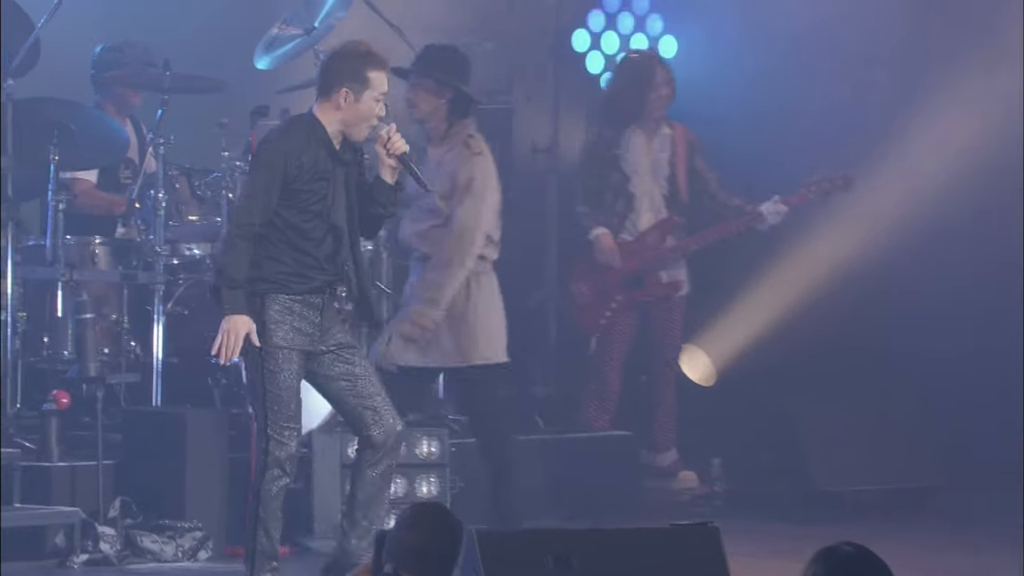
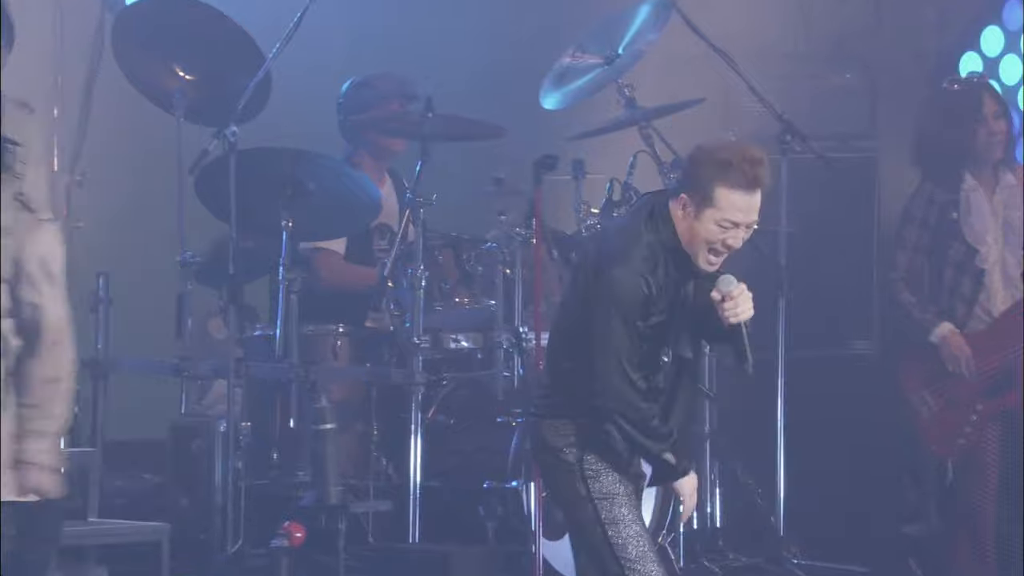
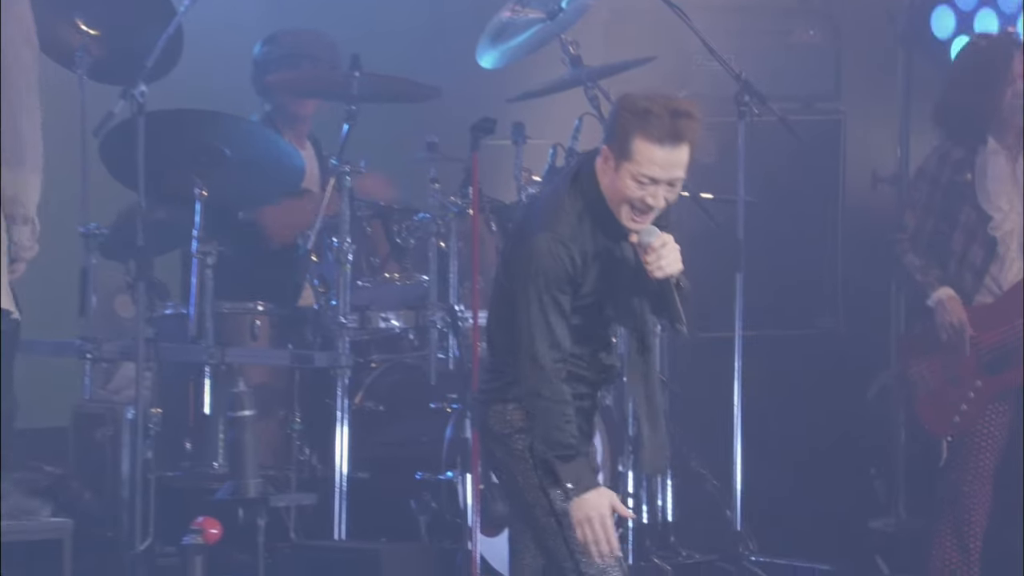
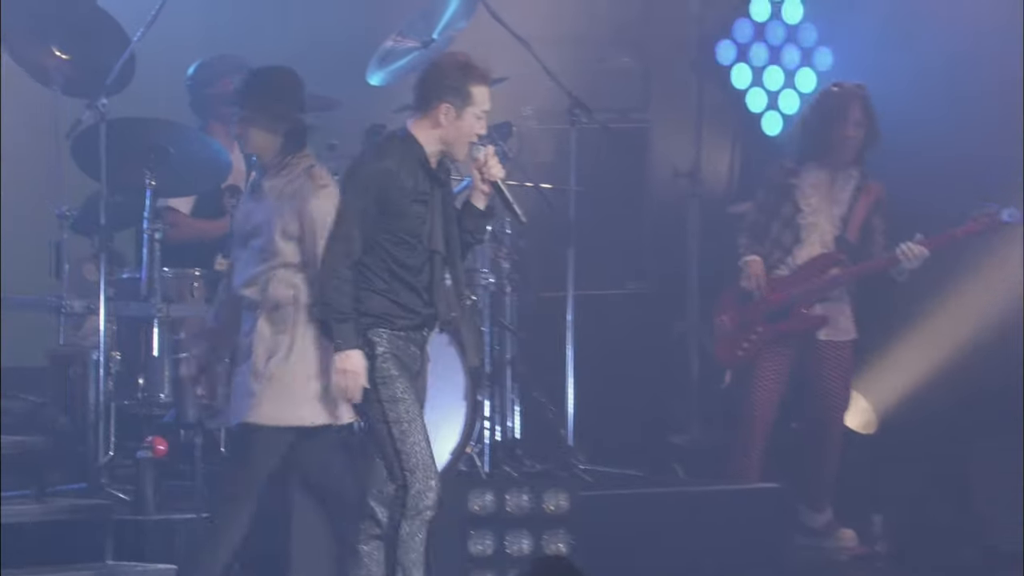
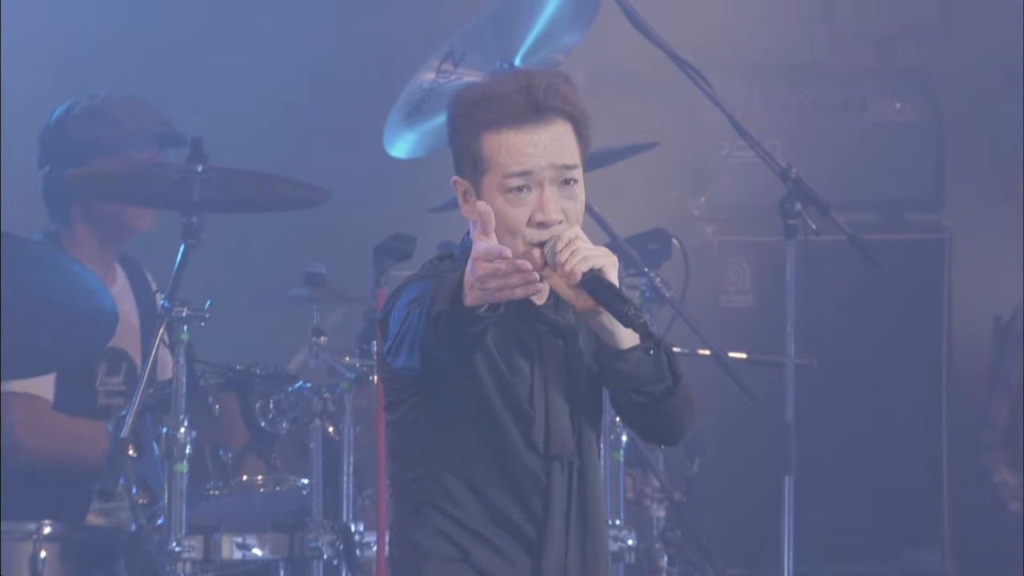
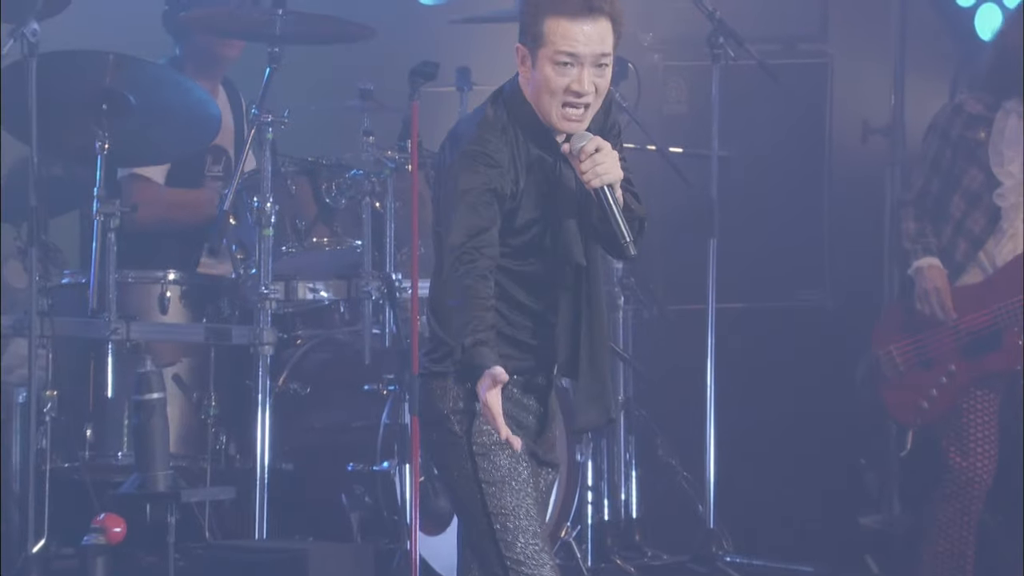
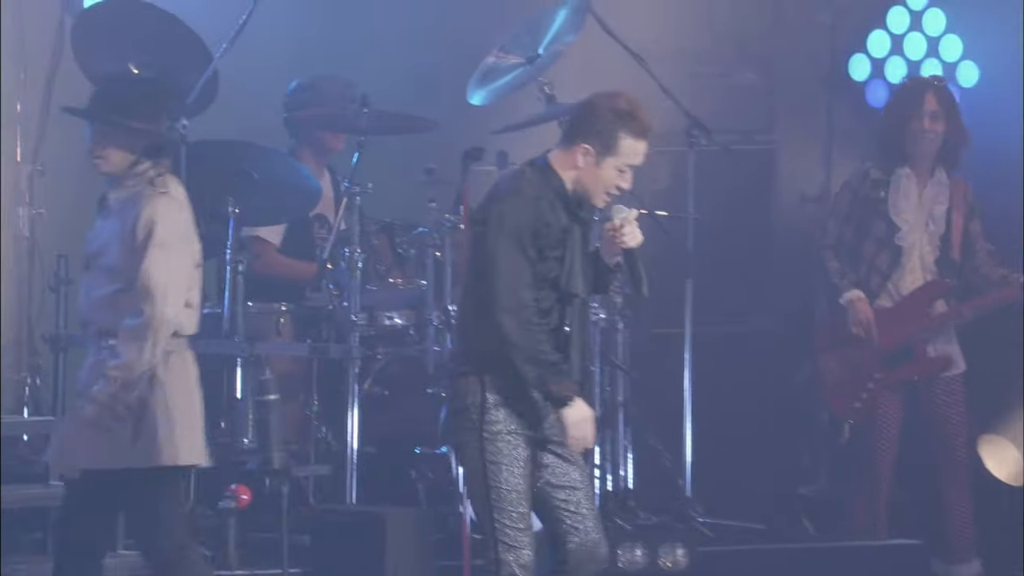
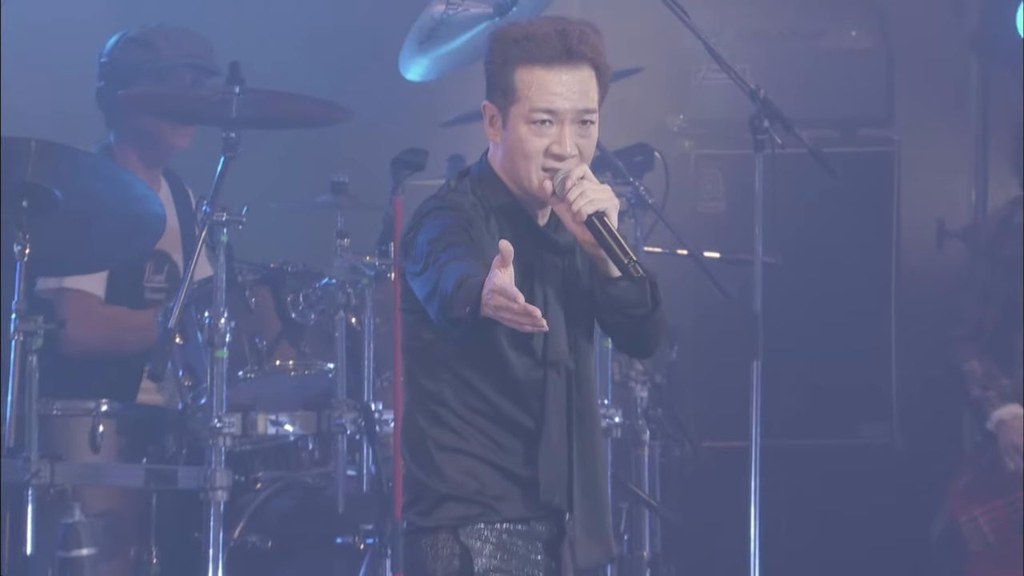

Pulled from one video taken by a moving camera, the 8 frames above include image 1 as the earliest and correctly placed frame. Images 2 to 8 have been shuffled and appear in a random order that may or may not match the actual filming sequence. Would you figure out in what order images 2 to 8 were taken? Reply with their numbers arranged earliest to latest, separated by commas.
4, 7, 2, 3, 6, 8, 5
